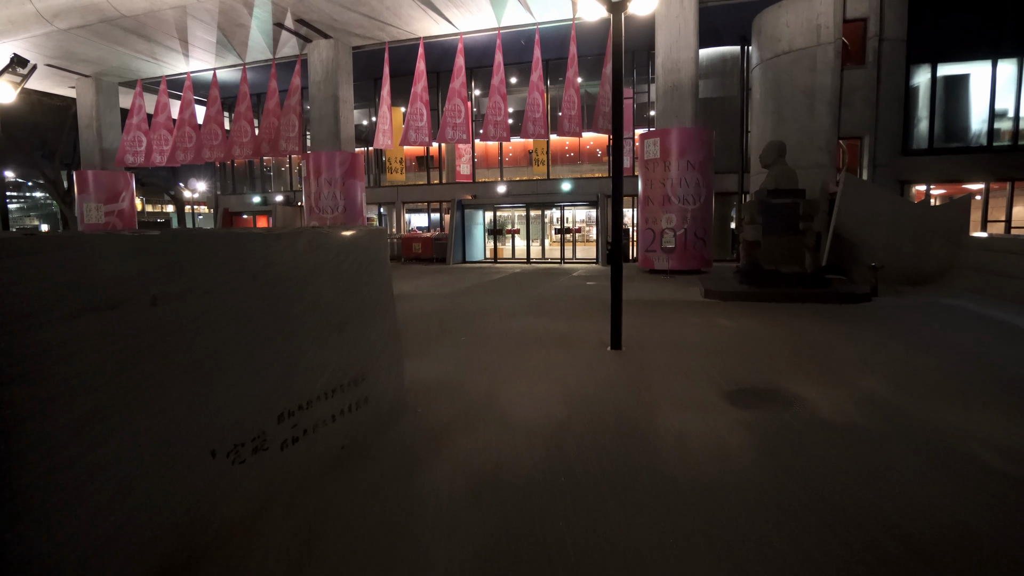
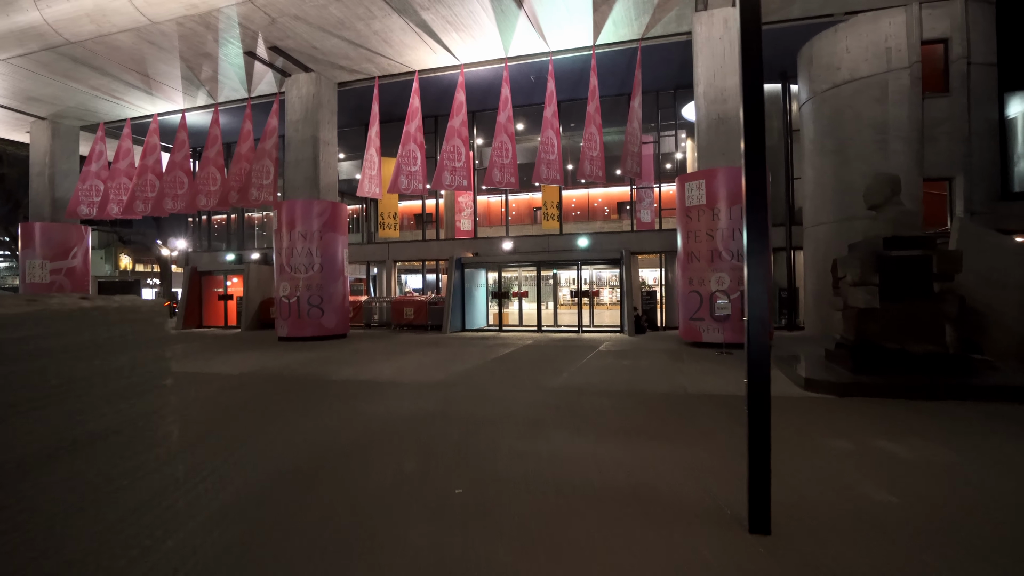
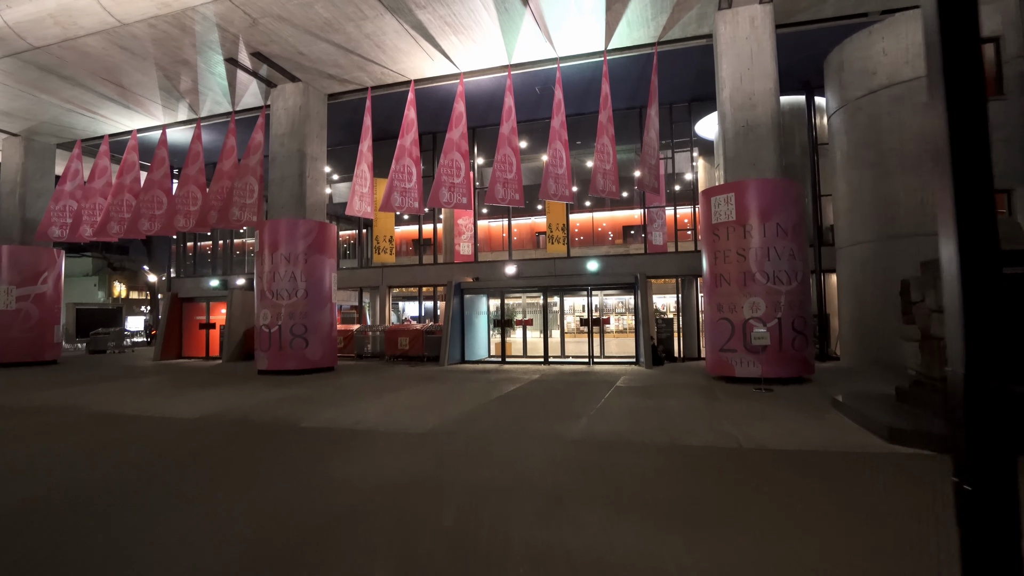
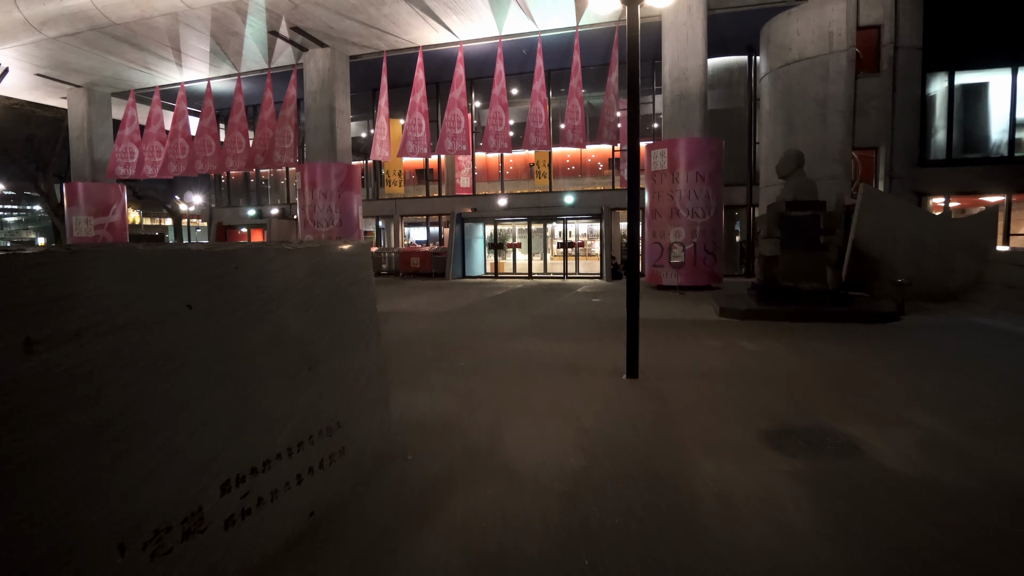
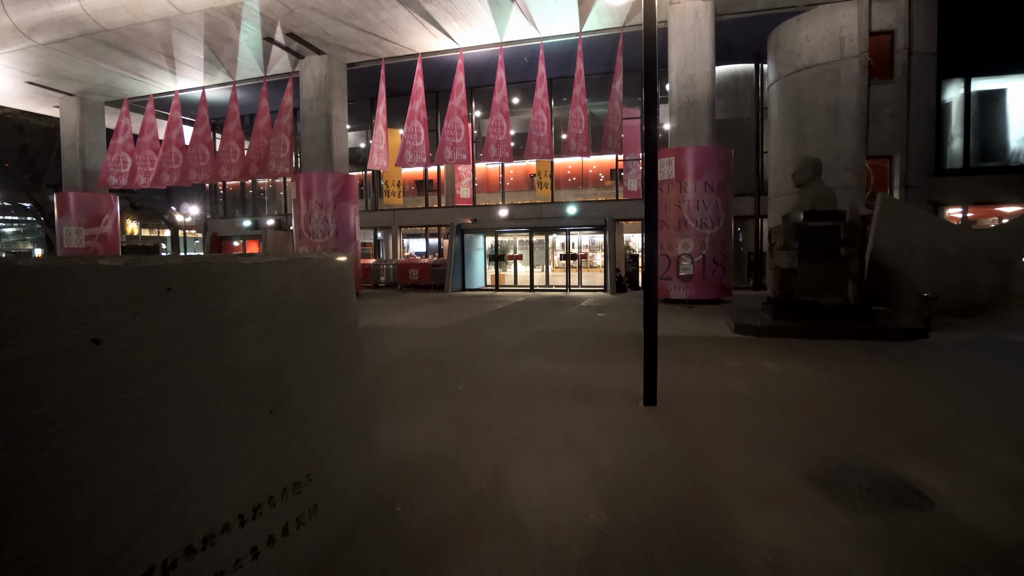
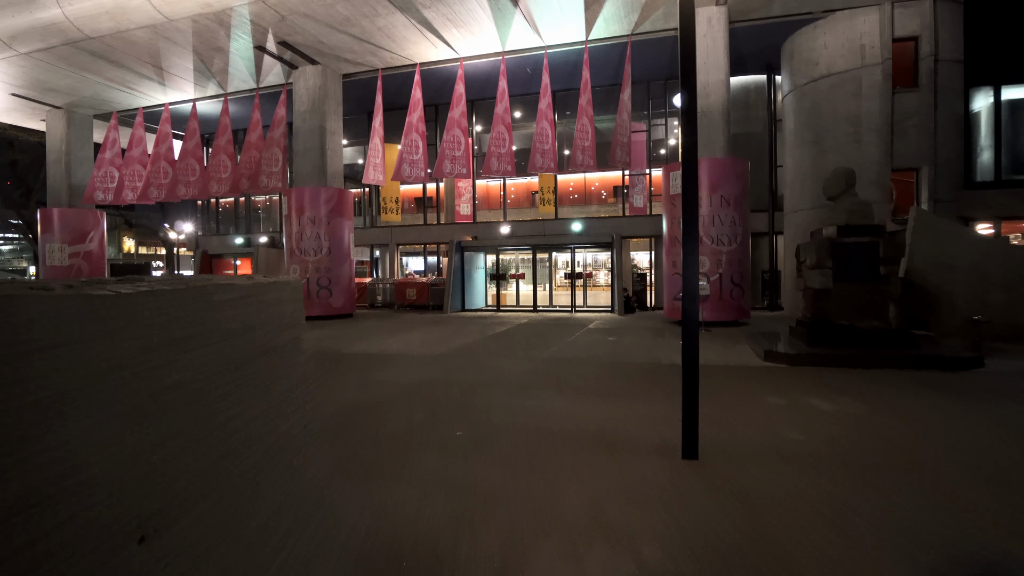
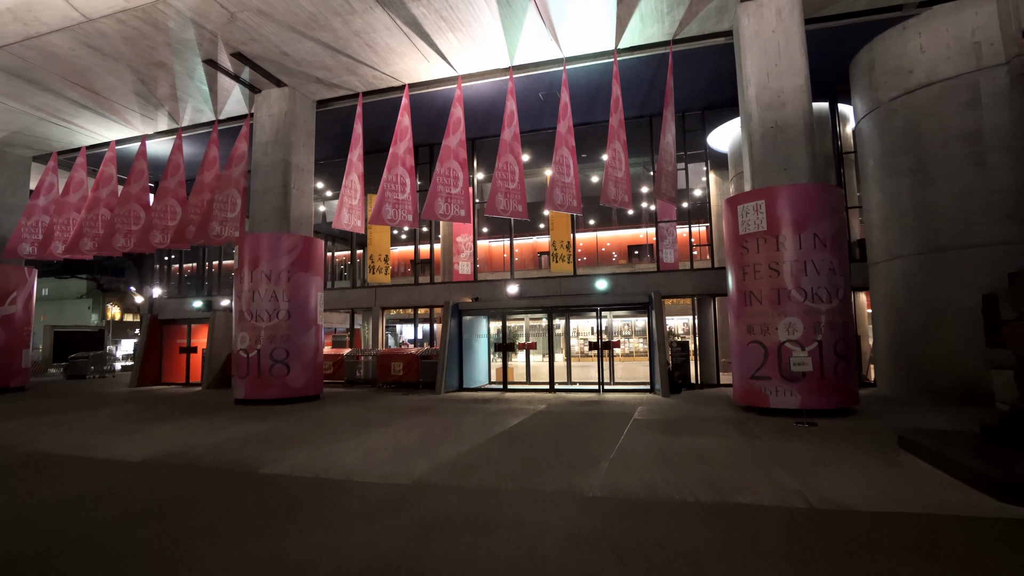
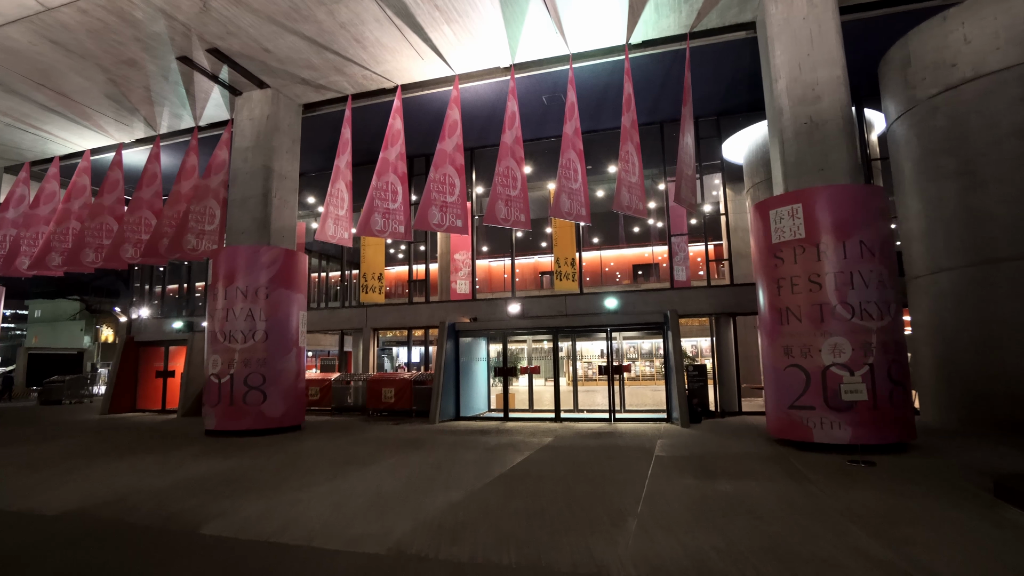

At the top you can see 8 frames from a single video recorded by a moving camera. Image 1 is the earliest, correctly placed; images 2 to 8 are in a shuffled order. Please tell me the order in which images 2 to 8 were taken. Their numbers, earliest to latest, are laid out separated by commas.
4, 5, 6, 2, 3, 7, 8
